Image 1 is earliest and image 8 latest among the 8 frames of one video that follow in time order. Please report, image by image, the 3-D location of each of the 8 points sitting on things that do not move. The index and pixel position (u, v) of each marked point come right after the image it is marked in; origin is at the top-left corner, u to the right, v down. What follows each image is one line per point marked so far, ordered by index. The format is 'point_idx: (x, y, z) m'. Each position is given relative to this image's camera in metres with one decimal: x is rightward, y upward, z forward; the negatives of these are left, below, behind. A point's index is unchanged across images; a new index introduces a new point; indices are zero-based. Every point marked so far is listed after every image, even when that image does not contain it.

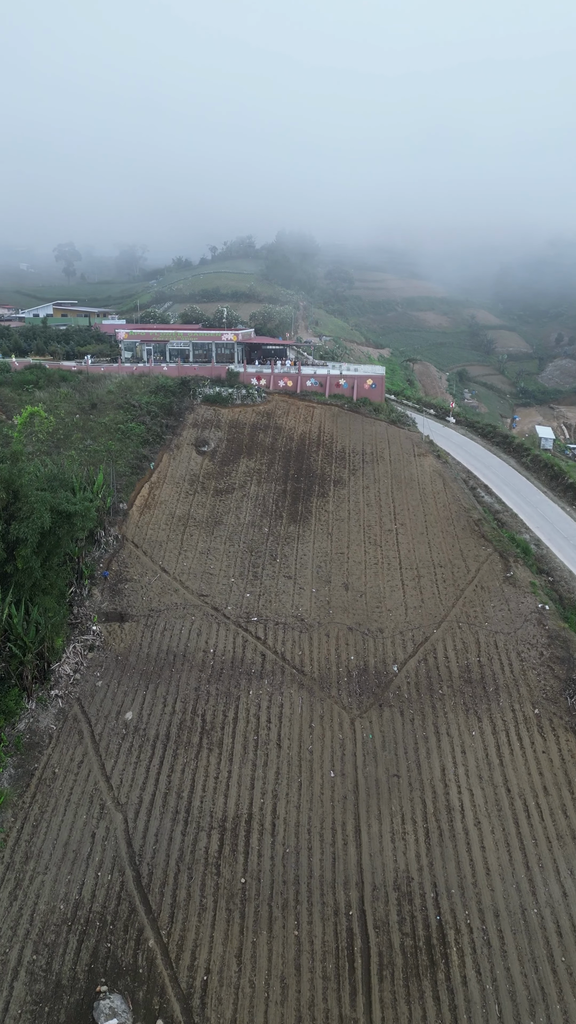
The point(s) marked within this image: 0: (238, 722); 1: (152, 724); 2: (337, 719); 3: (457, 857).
0: (-0.9, -3.7, +18.7) m
1: (-2.4, -3.8, +18.6) m
2: (+0.9, -3.7, +18.9) m
3: (+2.5, -5.1, +15.5) m
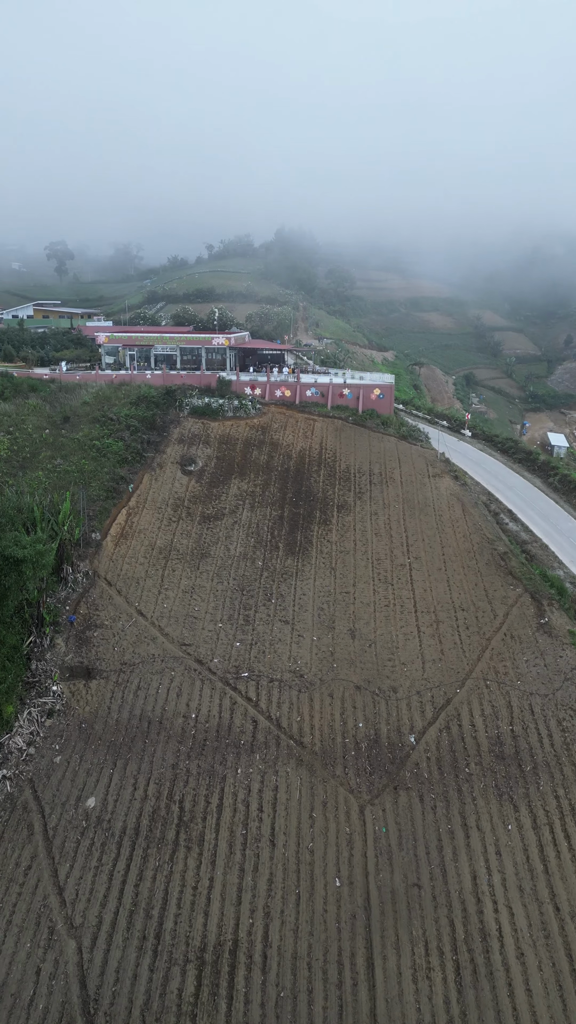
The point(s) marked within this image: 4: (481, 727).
0: (-1.0, -4.4, +15.4) m
1: (-2.5, -4.4, +15.3) m
2: (+0.8, -4.4, +15.6) m
3: (+2.4, -5.7, +12.2) m
4: (+3.1, -3.5, +17.1) m
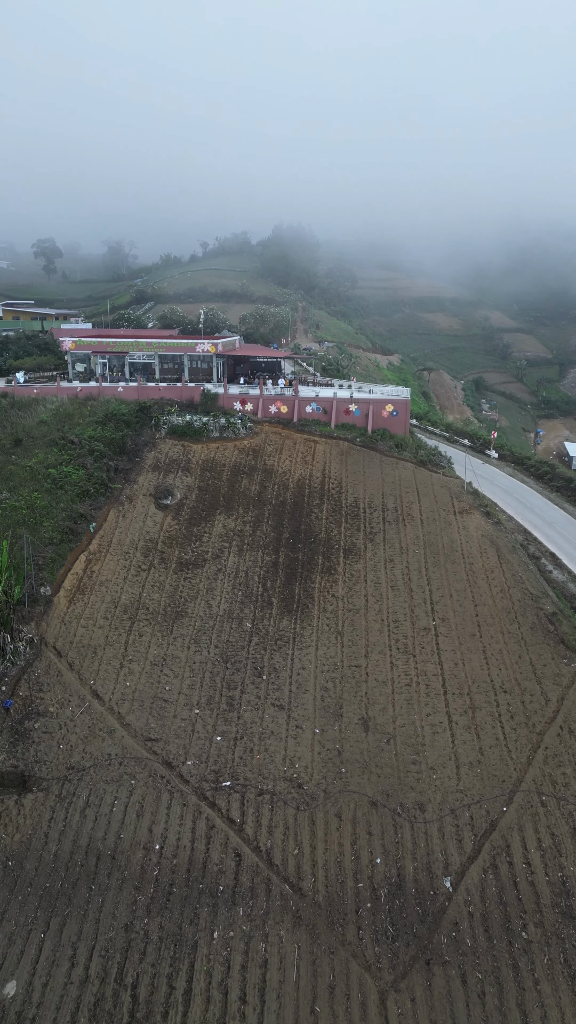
0: (-1.0, -5.2, +11.2) m
1: (-2.5, -5.2, +11.1) m
2: (+0.7, -5.2, +11.3) m
3: (+2.4, -6.6, +8.0) m
4: (+3.1, -4.3, +12.9) m
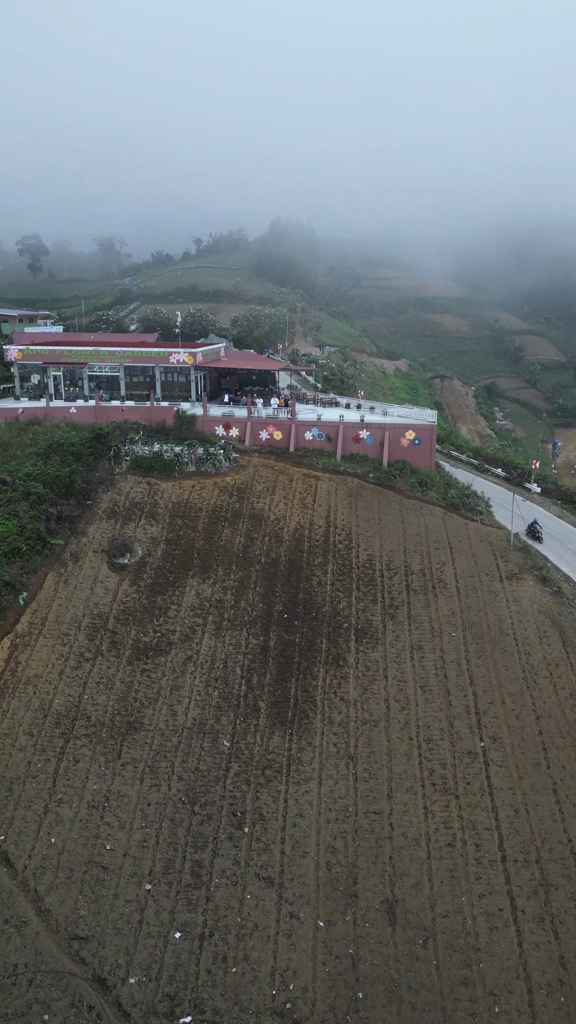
0: (-1.1, -6.1, +6.4) m
1: (-2.6, -6.2, +6.3) m
2: (+0.7, -6.1, +6.6) m
3: (+2.3, -7.5, +3.2) m
4: (+3.0, -5.3, +8.1) m
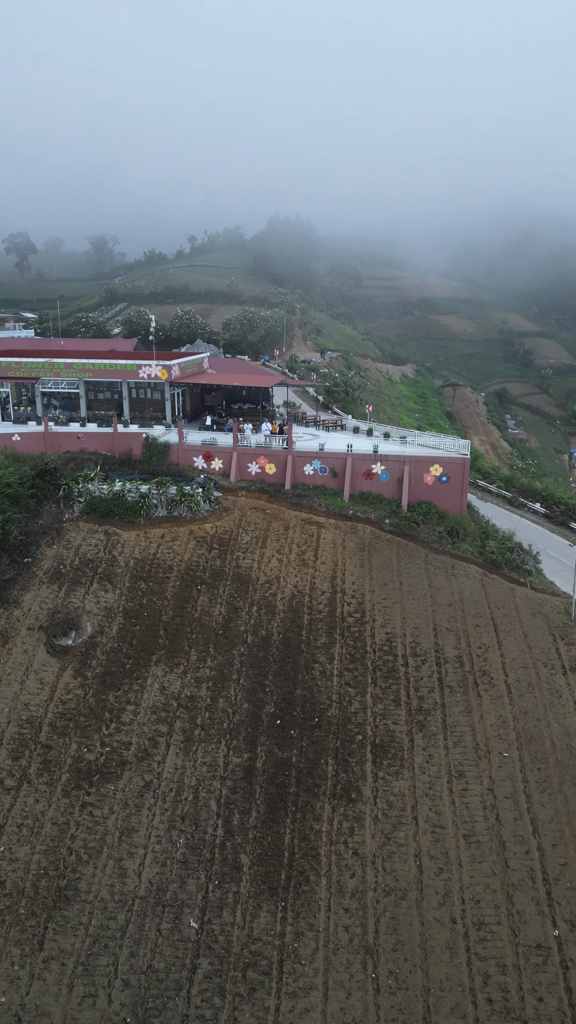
0: (-1.2, -6.9, +2.7) m
1: (-2.7, -6.9, +2.6) m
2: (+0.6, -6.9, +2.8) m
3: (+2.2, -8.2, -0.5) m
4: (+2.9, -6.0, +4.4) m
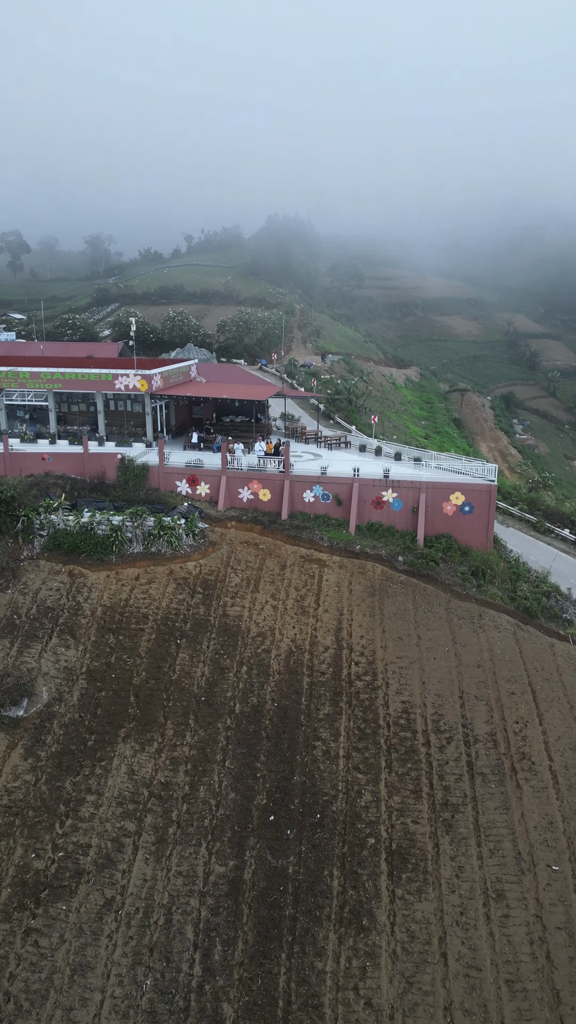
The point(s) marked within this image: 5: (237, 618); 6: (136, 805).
0: (-1.2, -7.3, +0.6) m
1: (-2.7, -7.3, +0.5) m
2: (+0.6, -7.3, +0.8) m
3: (+2.2, -8.6, -2.6) m
4: (+2.9, -6.4, +2.3) m
5: (-0.6, -1.1, +11.3) m
6: (-1.3, -2.5, +9.3) m
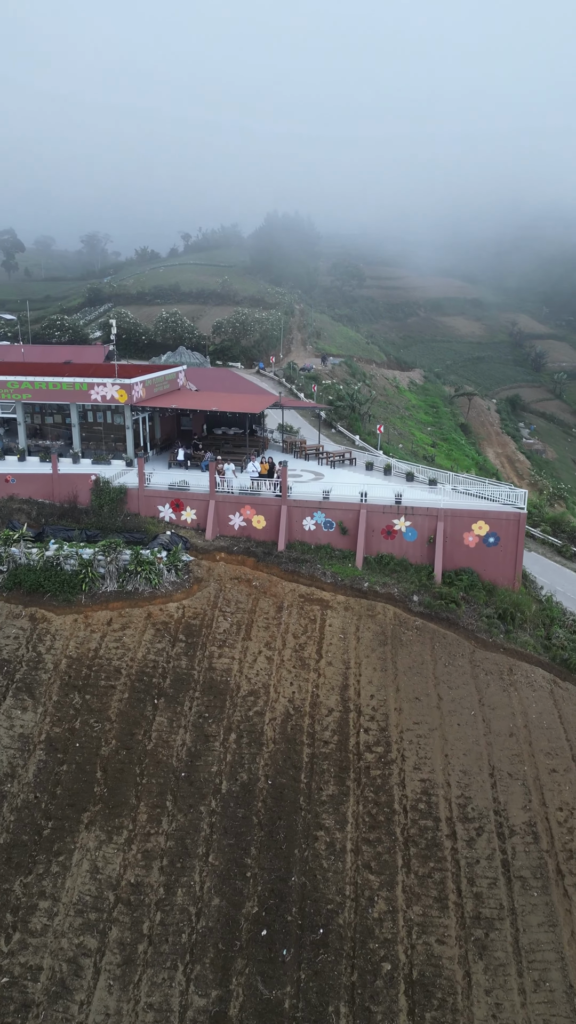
0: (-1.3, -7.6, -1.0) m
1: (-2.8, -7.6, -1.1) m
2: (+0.5, -7.6, -0.9) m
3: (+2.1, -9.0, -4.2) m
4: (+2.8, -6.7, +0.6) m
5: (-0.6, -1.5, +9.6) m
6: (-1.4, -2.8, +7.7) m
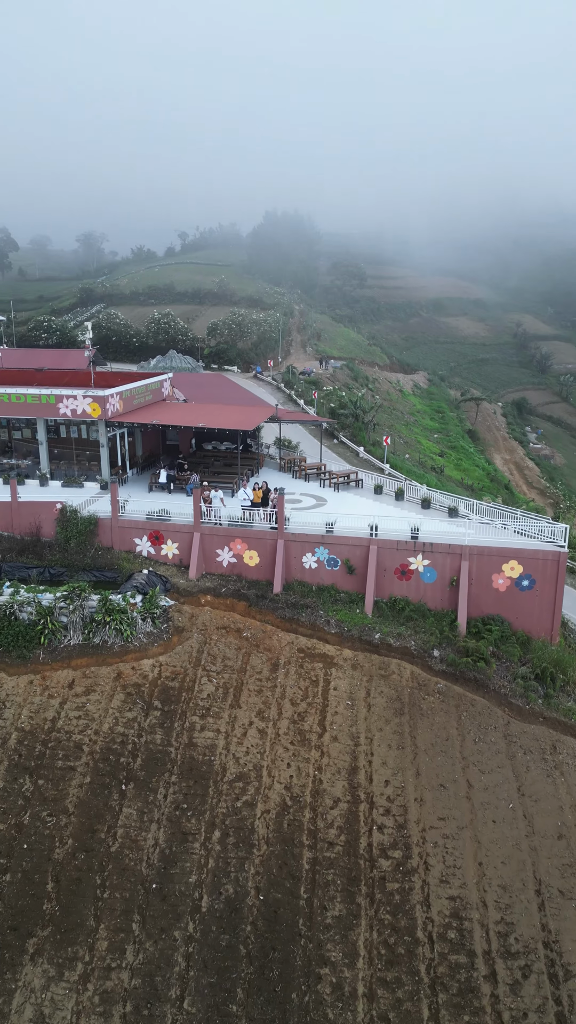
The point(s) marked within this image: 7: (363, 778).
0: (-1.3, -8.0, -2.7) m
1: (-2.8, -8.0, -2.8) m
2: (+0.5, -7.9, -2.5) m
3: (+2.1, -9.3, -5.9) m
4: (+2.8, -7.1, -1.0) m
5: (-0.6, -1.8, +8.0) m
6: (-1.4, -3.2, +6.0) m
7: (+0.6, -1.9, +7.7) m
